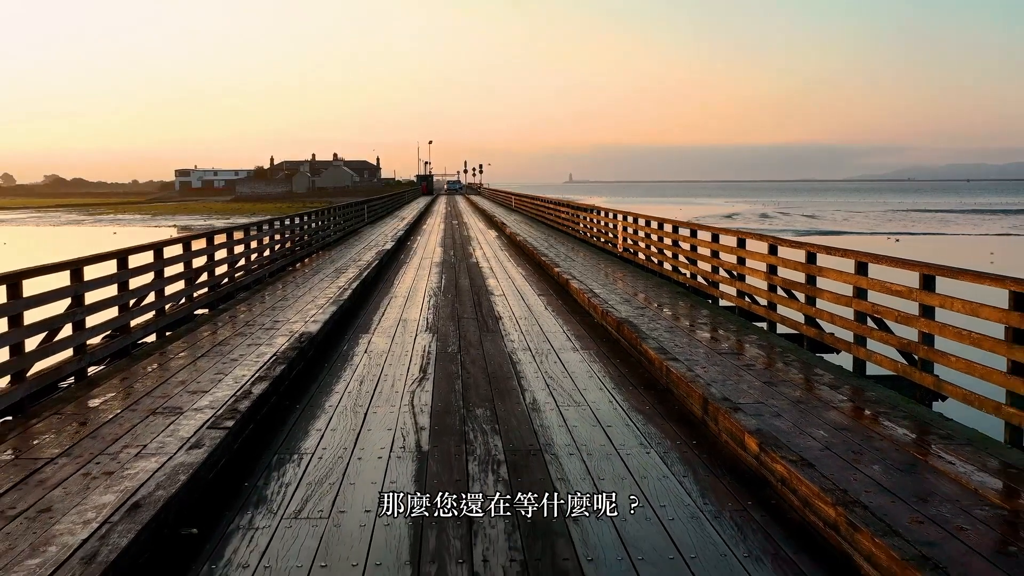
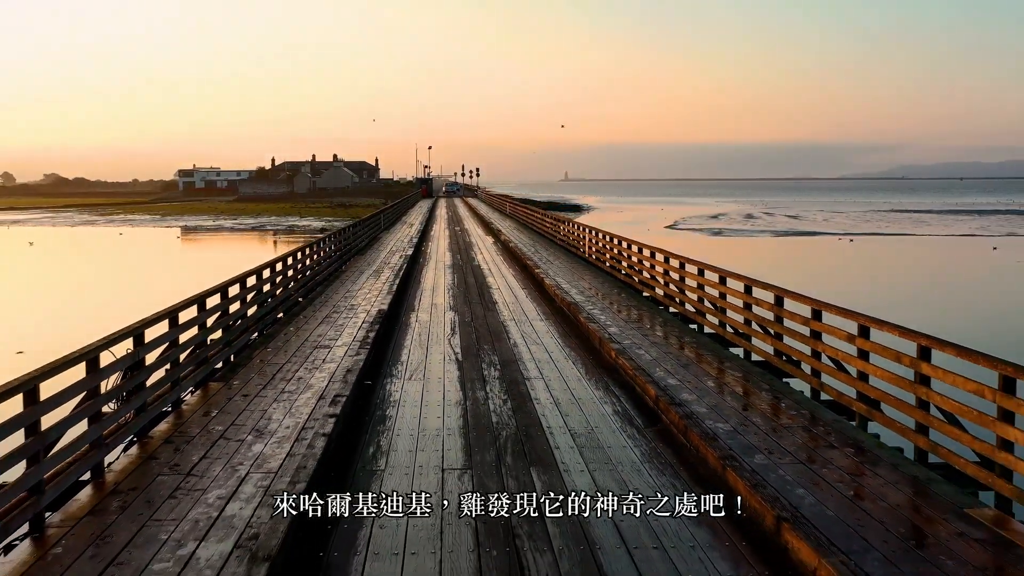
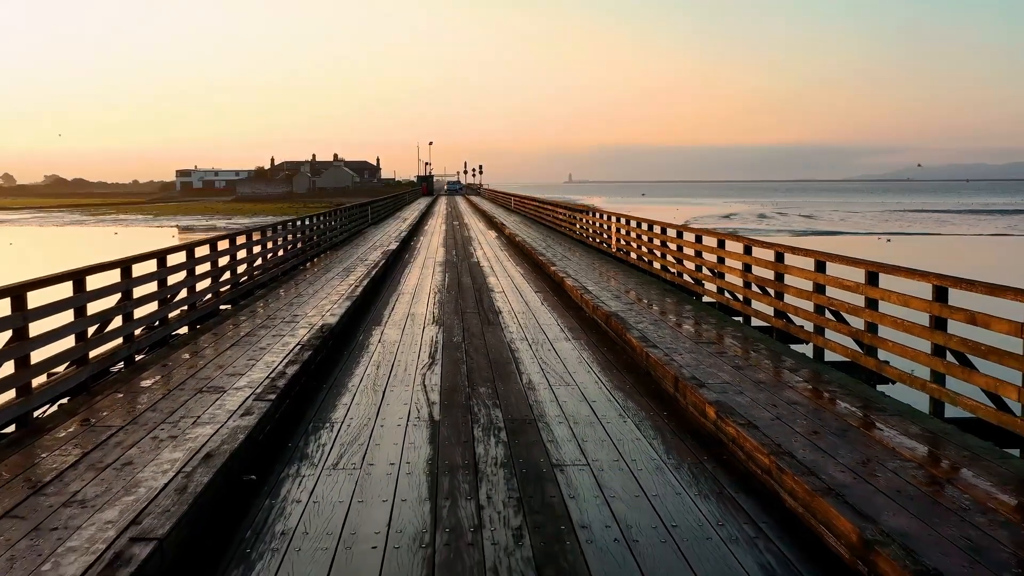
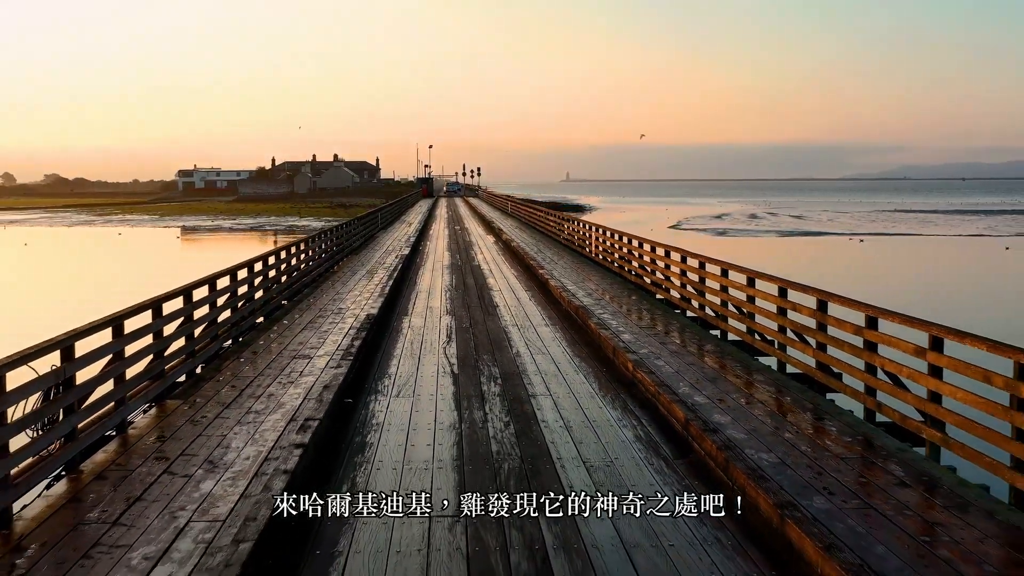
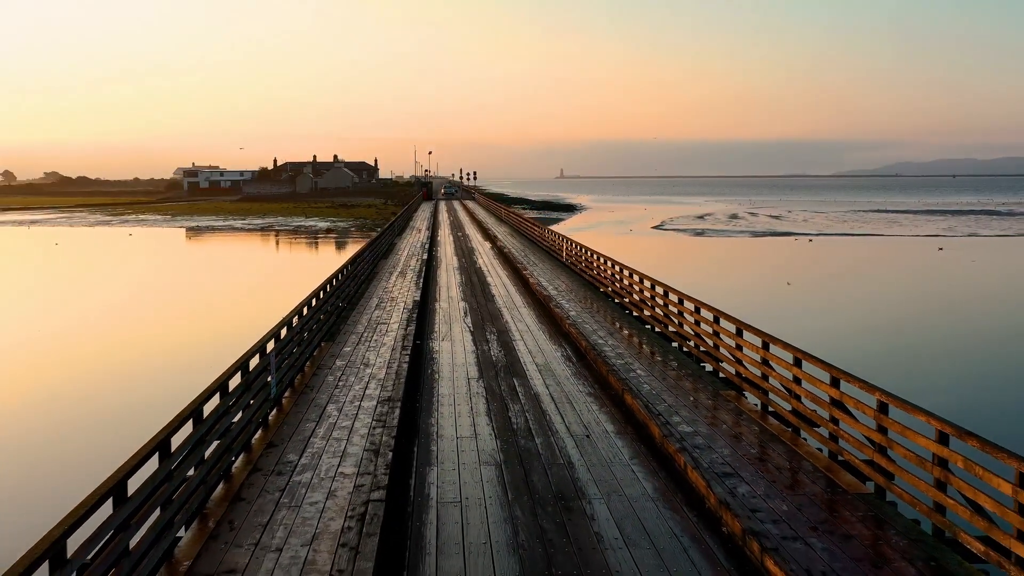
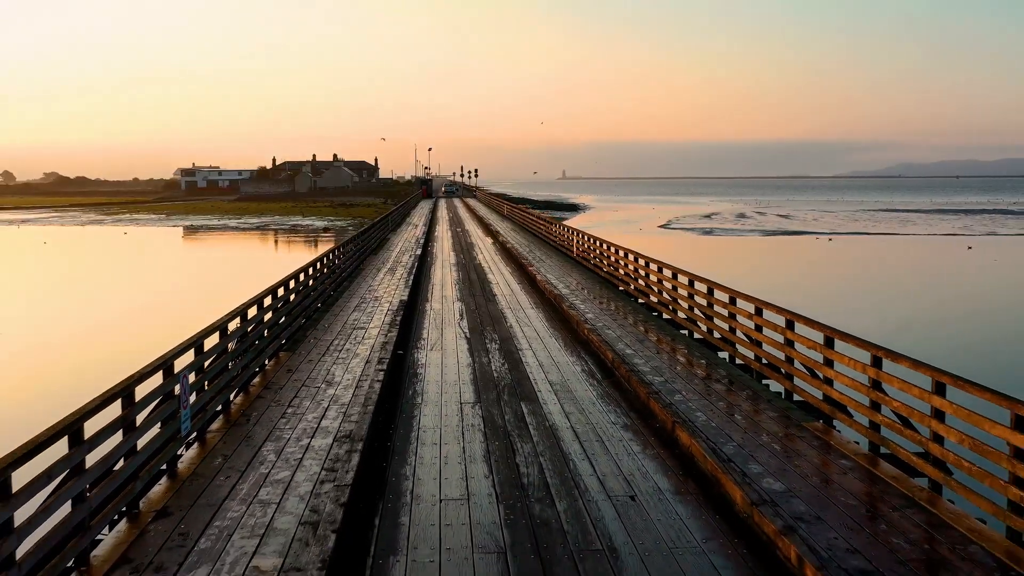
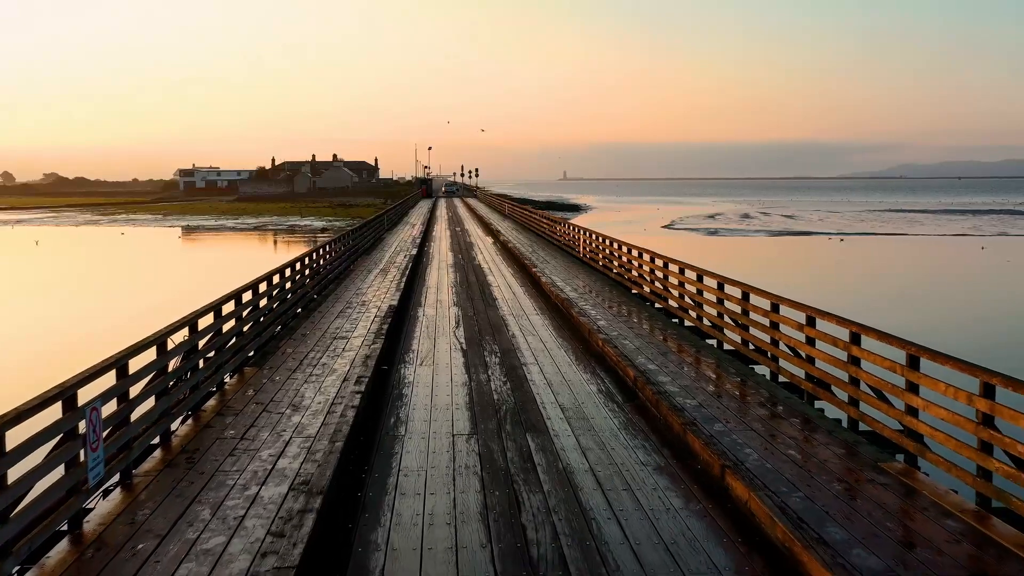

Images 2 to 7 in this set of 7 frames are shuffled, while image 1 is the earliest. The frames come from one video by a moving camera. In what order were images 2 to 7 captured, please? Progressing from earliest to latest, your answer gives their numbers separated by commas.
3, 4, 2, 7, 6, 5
